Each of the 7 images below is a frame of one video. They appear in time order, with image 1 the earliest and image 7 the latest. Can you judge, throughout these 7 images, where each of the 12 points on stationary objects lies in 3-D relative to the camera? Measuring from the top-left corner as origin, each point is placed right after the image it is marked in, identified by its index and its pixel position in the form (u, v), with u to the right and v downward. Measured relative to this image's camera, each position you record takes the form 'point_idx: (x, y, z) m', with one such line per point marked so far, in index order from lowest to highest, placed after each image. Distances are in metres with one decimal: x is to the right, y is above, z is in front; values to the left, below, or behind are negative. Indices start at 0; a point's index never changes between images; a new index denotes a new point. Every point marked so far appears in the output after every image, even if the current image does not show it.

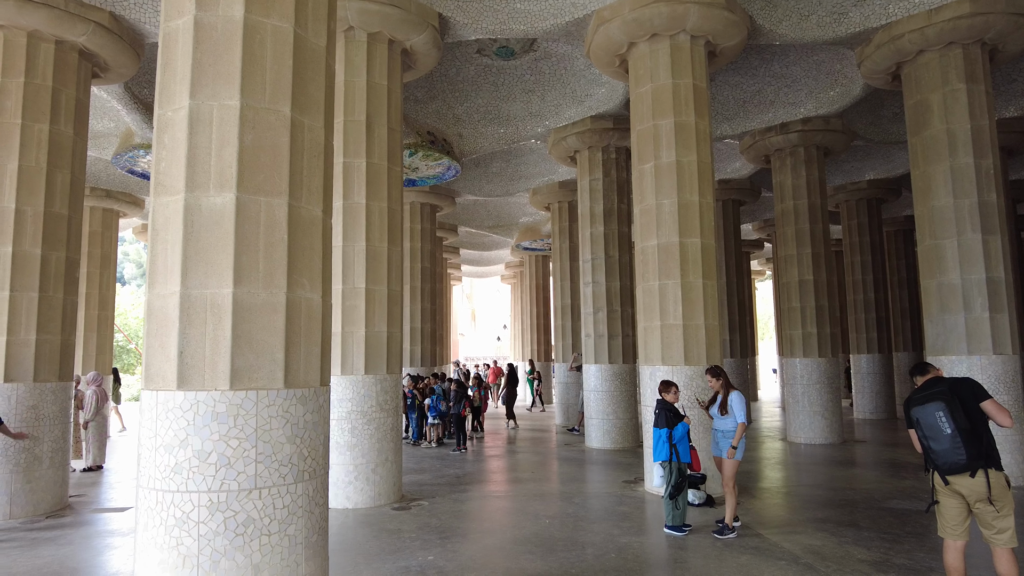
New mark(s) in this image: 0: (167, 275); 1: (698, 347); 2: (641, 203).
0: (-2.4, +0.1, +4.4) m
1: (+2.9, -0.9, +10.0) m
2: (+2.2, +1.4, +10.7) m
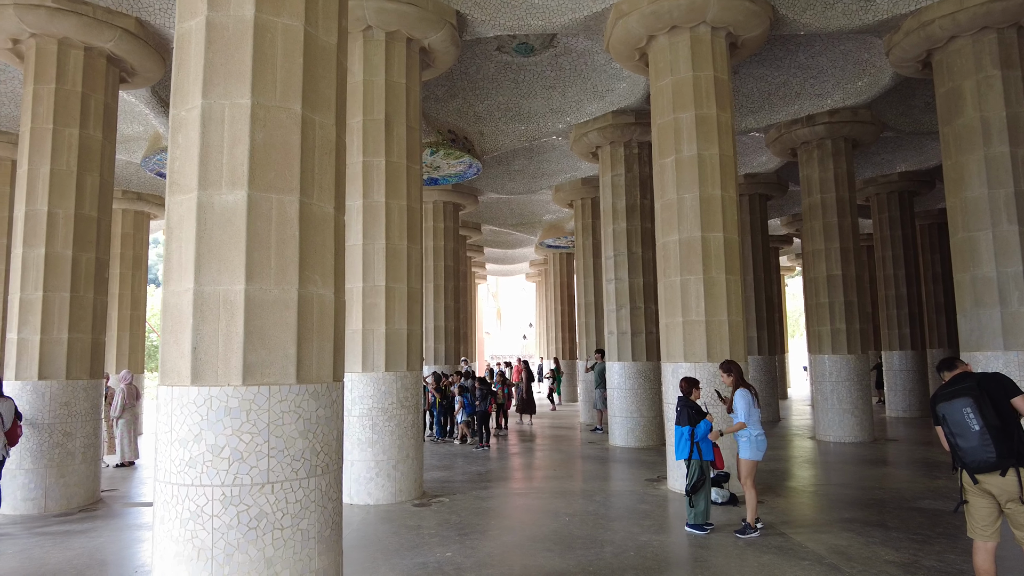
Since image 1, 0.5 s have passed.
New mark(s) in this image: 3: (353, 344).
0: (-2.3, +0.1, +4.5) m
1: (+3.2, -0.8, +9.8) m
2: (+2.5, +1.5, +10.6) m
3: (-2.4, -0.8, +9.7) m
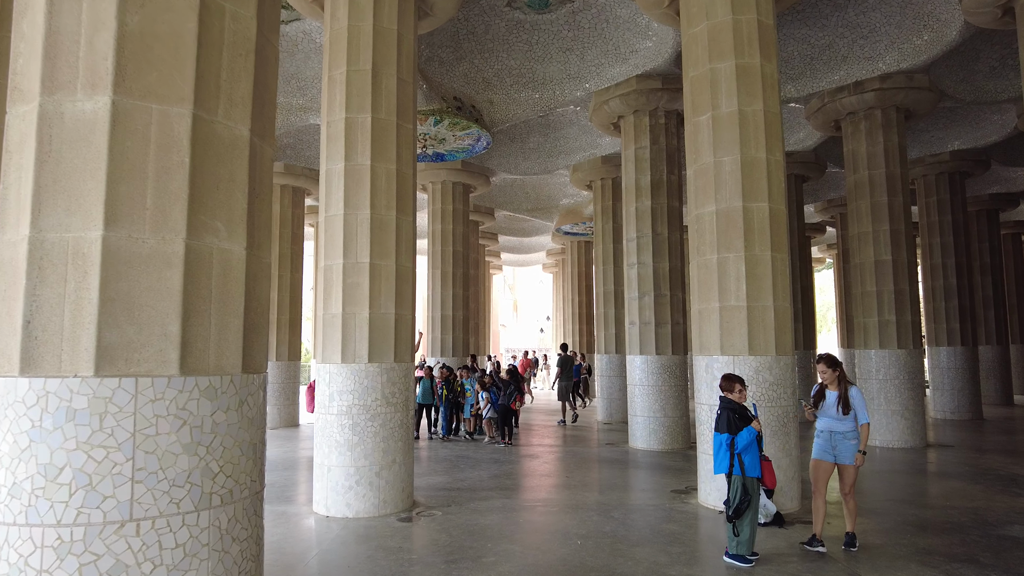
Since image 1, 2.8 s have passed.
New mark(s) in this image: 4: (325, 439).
0: (-2.4, +0.4, +3.1) m
1: (+3.3, -0.6, +8.3) m
2: (+2.6, +1.7, +9.0) m
3: (-2.3, -0.5, +8.4) m
4: (-2.4, -2.0, +8.3) m
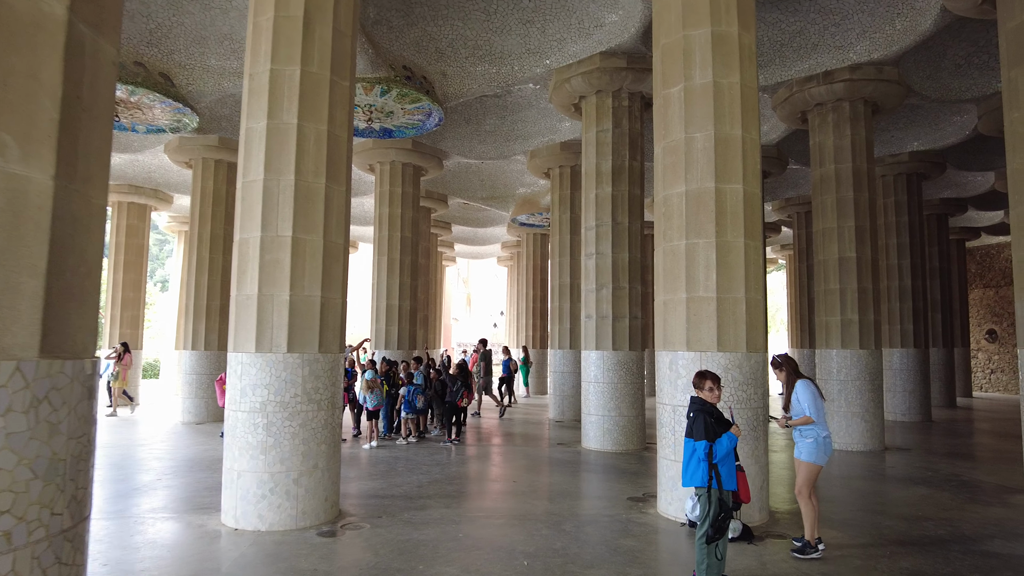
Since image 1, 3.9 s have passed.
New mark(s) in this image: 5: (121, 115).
0: (-2.6, +0.6, +2.0) m
1: (+2.6, -0.5, +7.5) m
2: (+1.9, +1.9, +8.2) m
3: (-3.0, -0.3, +7.2) m
4: (-3.1, -1.7, +7.2) m
5: (-8.3, +3.7, +13.7) m
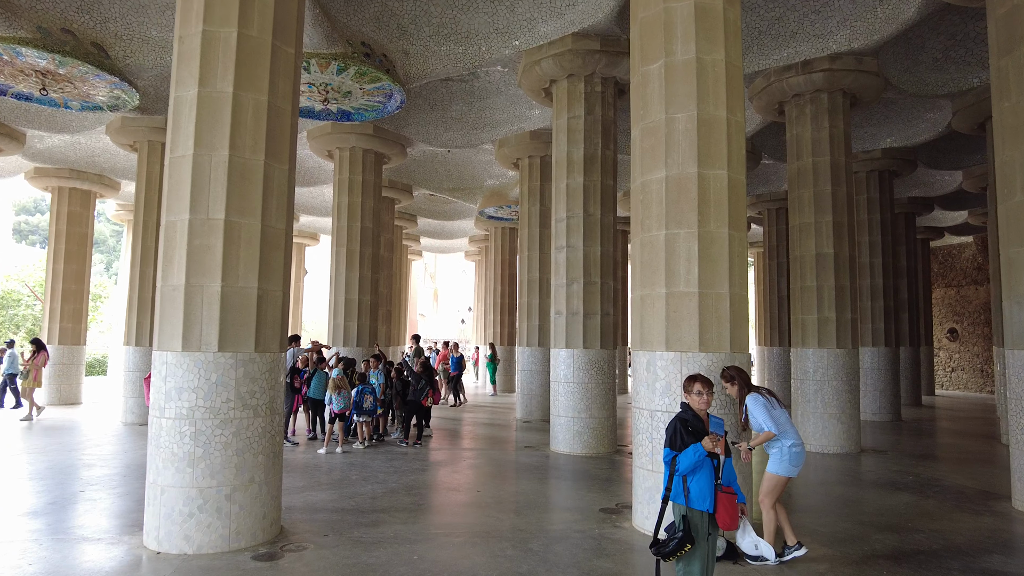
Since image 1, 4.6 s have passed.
0: (-2.8, +0.6, +1.1) m
1: (+2.2, -0.4, +6.9) m
2: (+1.5, +2.0, +7.5) m
3: (-3.3, -0.2, +6.3) m
4: (-3.5, -1.6, +6.3) m
5: (-8.9, +3.9, +12.5) m
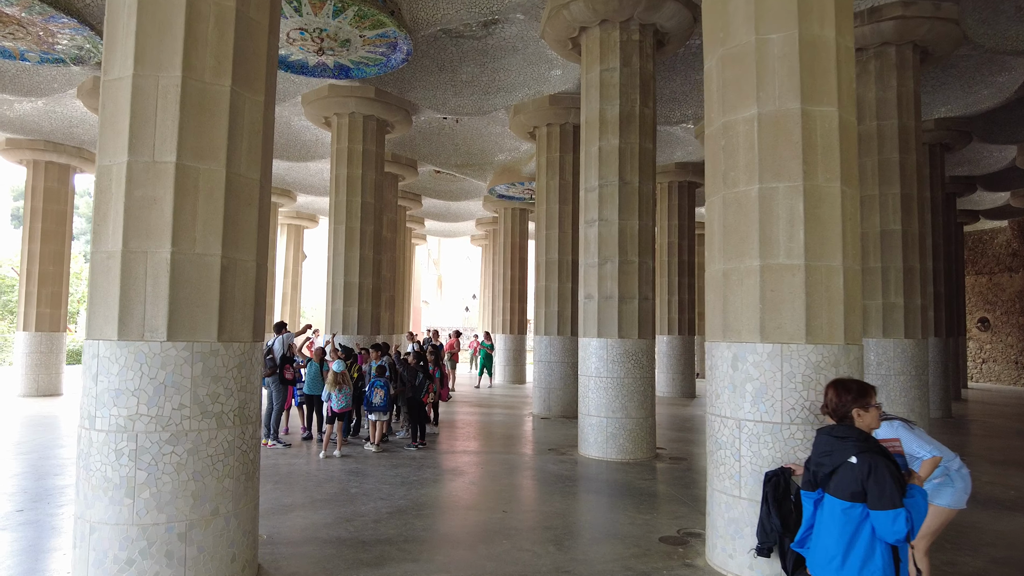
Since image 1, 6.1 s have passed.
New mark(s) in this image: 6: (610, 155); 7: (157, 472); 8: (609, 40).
0: (-2.4, +0.8, -0.5) m
1: (+2.6, -0.2, +5.3) m
2: (+1.9, +2.2, +5.9) m
3: (-3.0, 0.0, +4.7) m
4: (-3.1, -1.4, +4.7) m
5: (-8.5, +4.2, +10.8) m
6: (+1.7, +2.2, +10.9) m
7: (-2.5, -1.3, +4.7) m
8: (+1.6, +4.2, +10.8) m
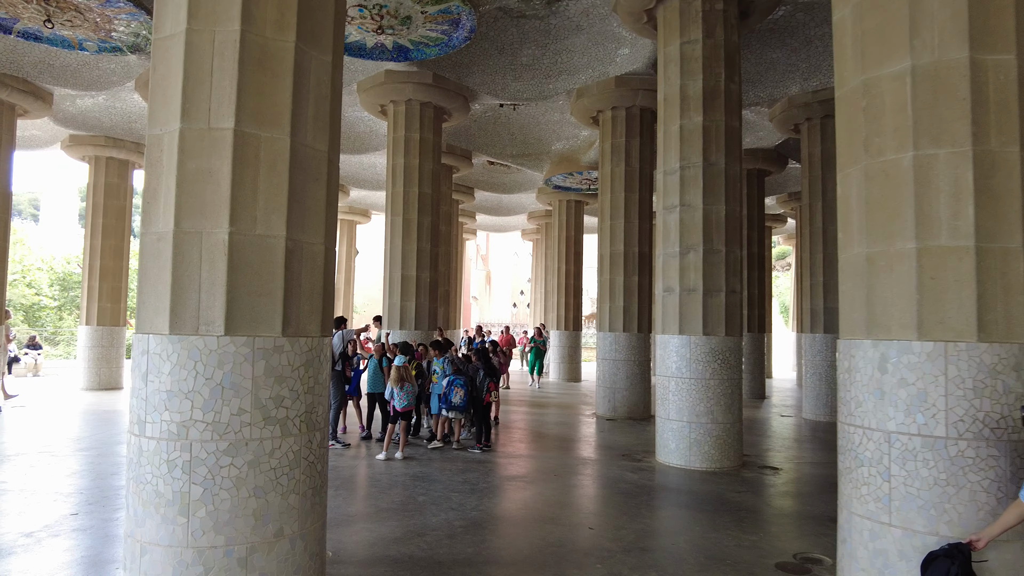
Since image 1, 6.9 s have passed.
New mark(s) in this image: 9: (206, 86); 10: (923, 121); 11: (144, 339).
0: (-2.1, +0.8, -1.1) m
1: (+3.3, -0.1, +4.3) m
2: (+2.7, +2.3, +4.9) m
3: (-2.3, +0.1, +4.1) m
4: (-2.4, -1.3, +4.1) m
5: (-7.4, +4.3, +10.6) m
6: (+2.8, +2.3, +10.0) m
7: (-1.9, -1.3, +4.1) m
8: (+2.7, +4.3, +9.9) m
9: (-1.9, +1.3, +4.1) m
10: (+2.9, +1.2, +4.5) m
11: (-2.4, -0.3, +4.1) m
